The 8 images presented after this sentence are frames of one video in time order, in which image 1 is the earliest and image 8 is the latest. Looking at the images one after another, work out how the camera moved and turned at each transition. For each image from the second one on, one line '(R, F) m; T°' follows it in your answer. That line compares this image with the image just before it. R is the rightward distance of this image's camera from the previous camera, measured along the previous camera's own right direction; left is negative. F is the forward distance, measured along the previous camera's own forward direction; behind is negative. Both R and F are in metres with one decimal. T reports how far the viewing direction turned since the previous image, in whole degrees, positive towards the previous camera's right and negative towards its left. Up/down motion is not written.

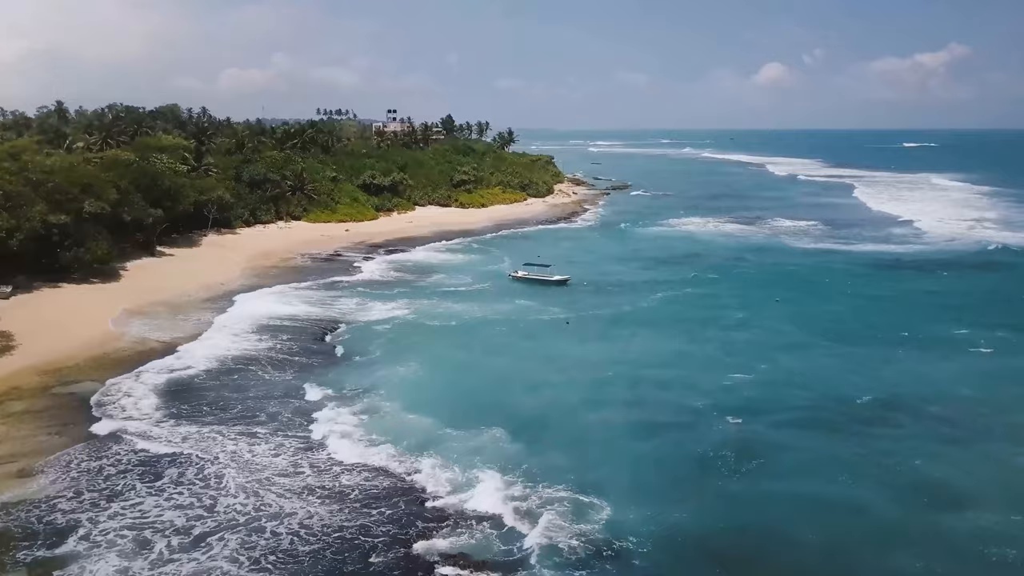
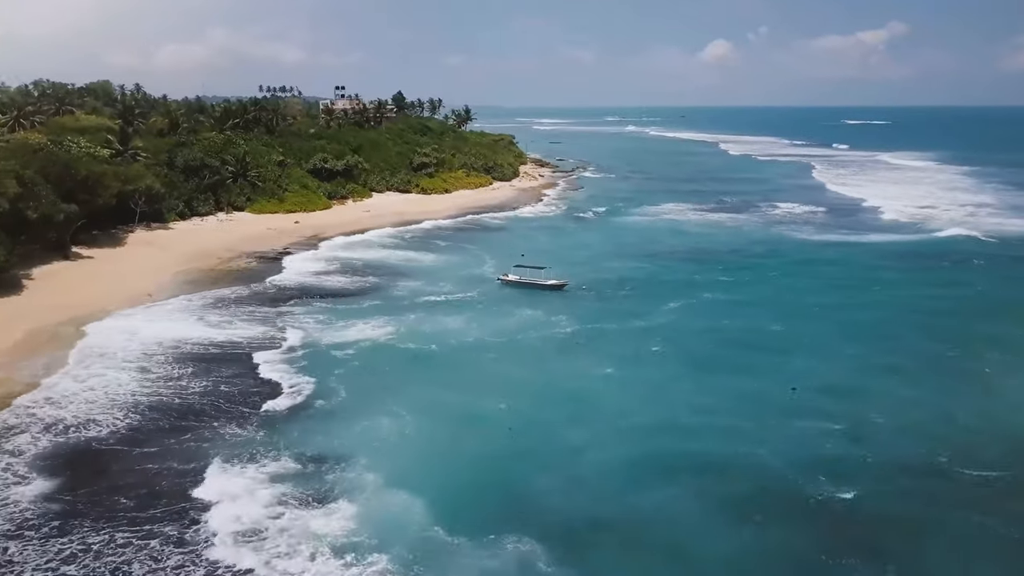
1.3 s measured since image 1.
(-1.6, +6.7) m; +3°
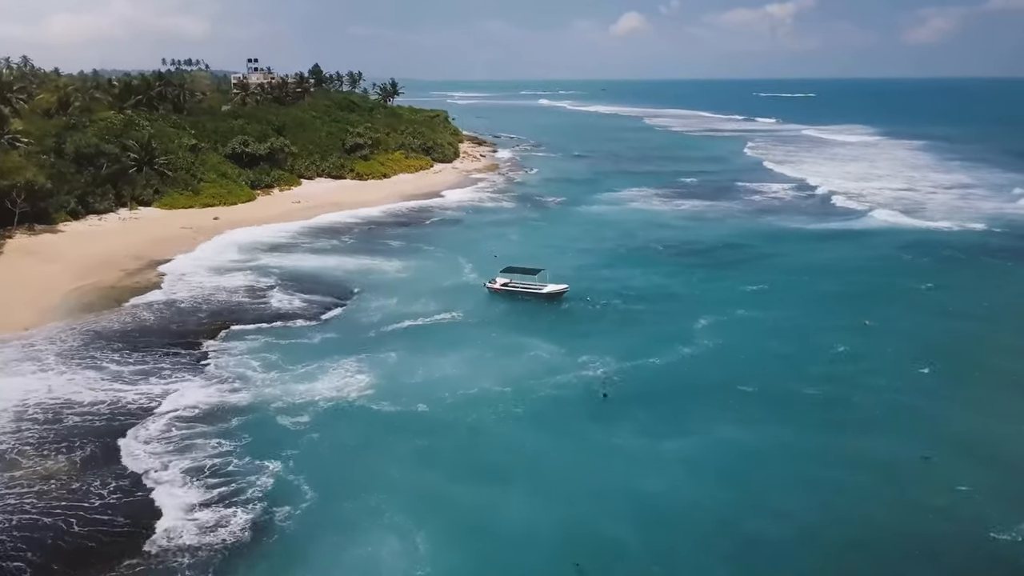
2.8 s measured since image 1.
(-2.4, +7.6) m; +5°
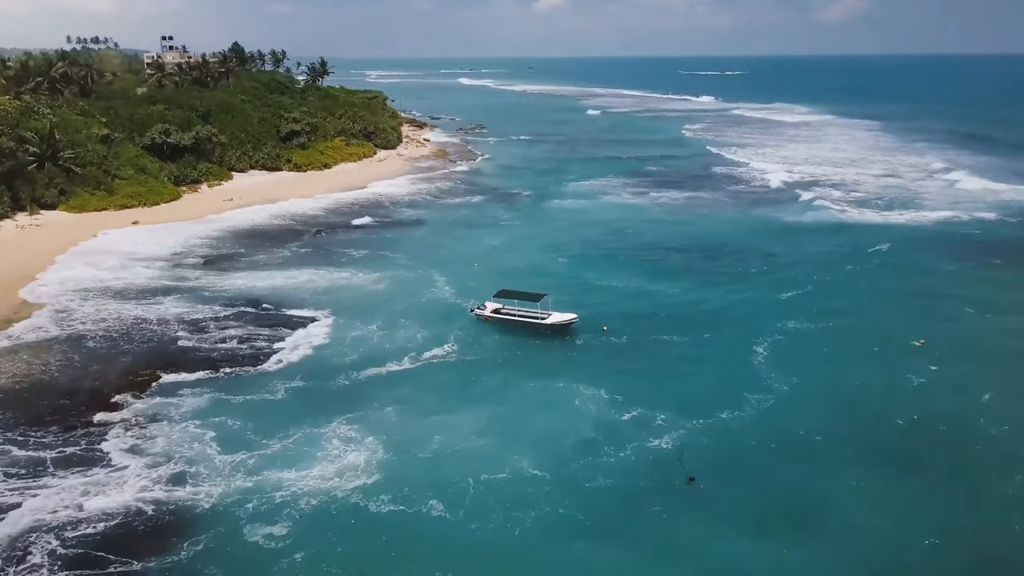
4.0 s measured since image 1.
(-2.2, +6.0) m; +5°
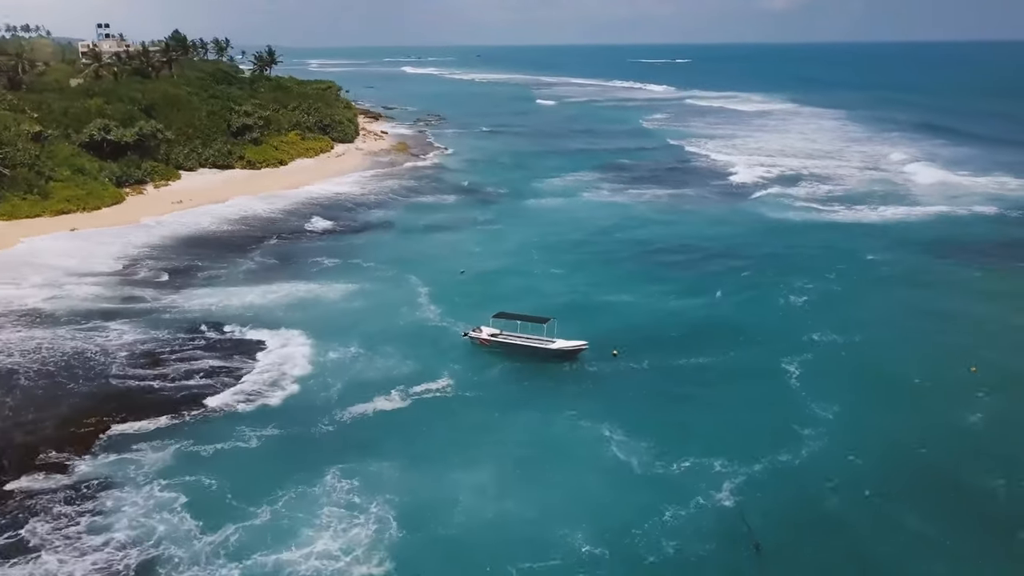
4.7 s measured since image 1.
(-1.4, +3.3) m; +3°
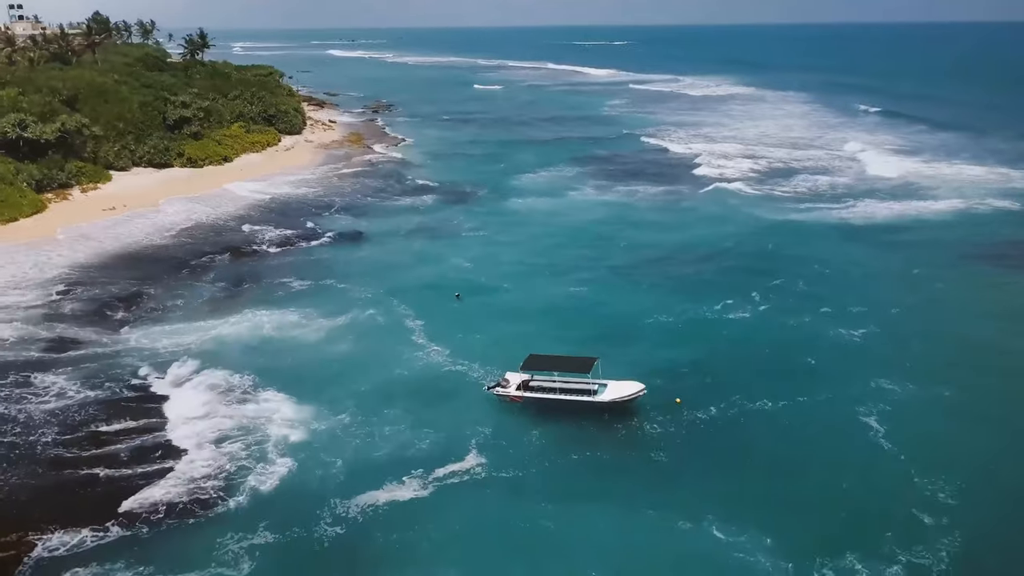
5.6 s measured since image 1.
(-2.2, +4.9) m; +4°
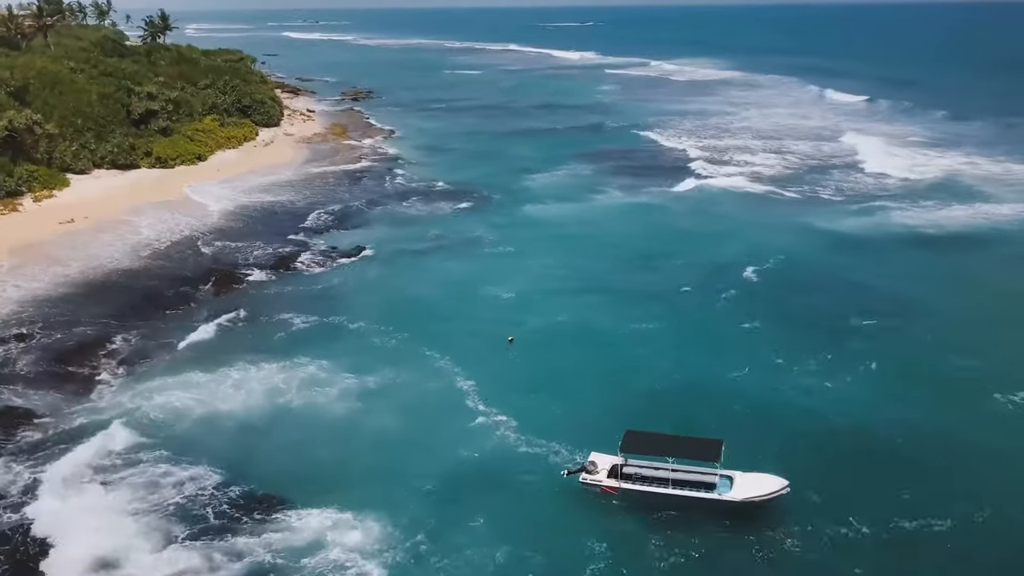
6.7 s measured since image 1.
(-2.4, +5.2) m; +2°
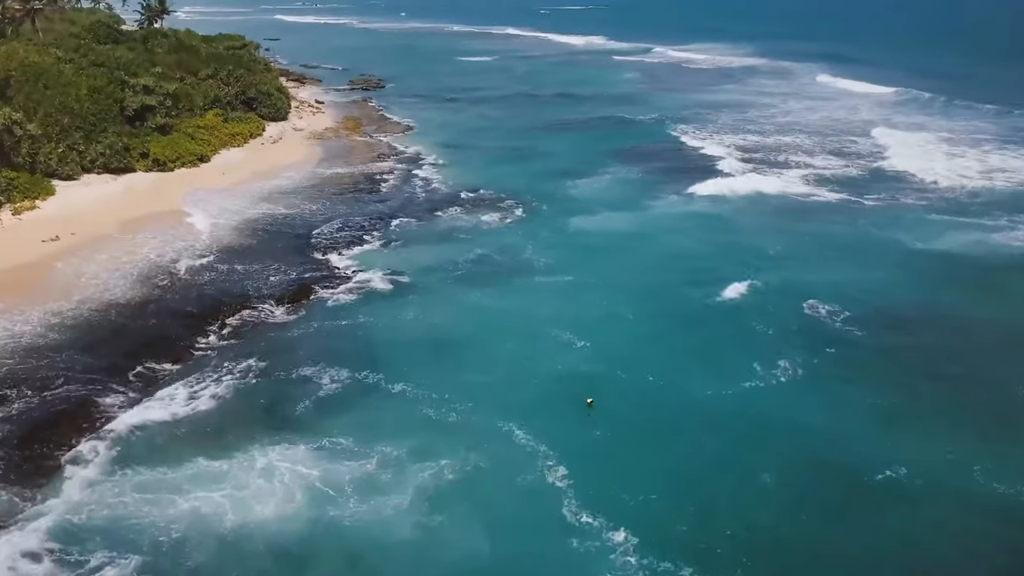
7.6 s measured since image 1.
(-1.8, +4.7) m; 0°
